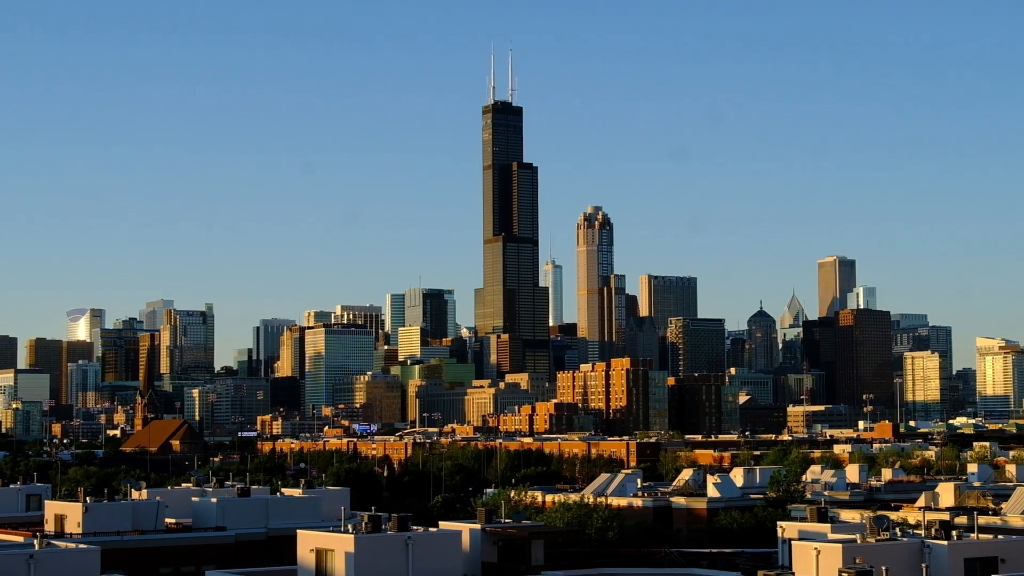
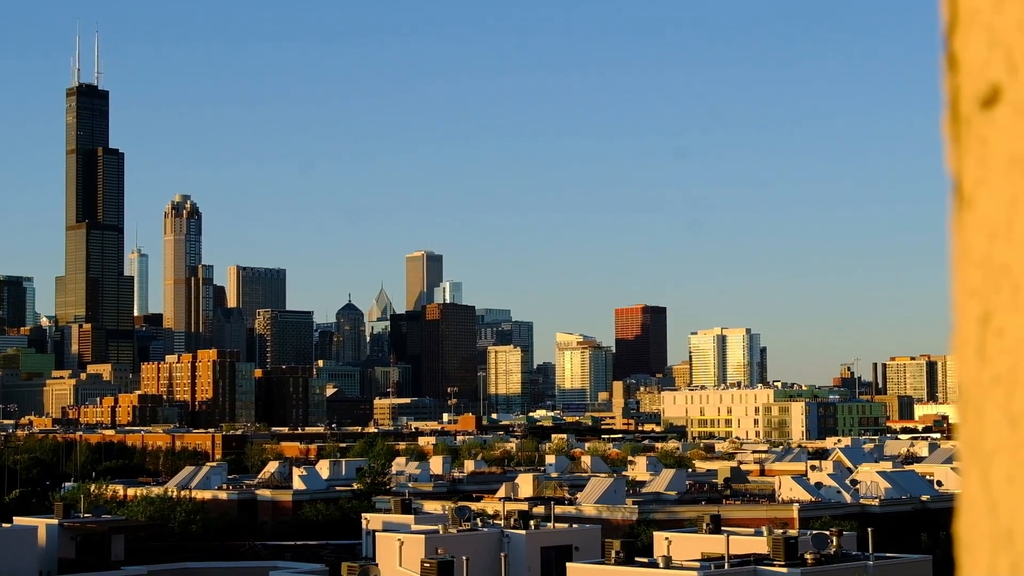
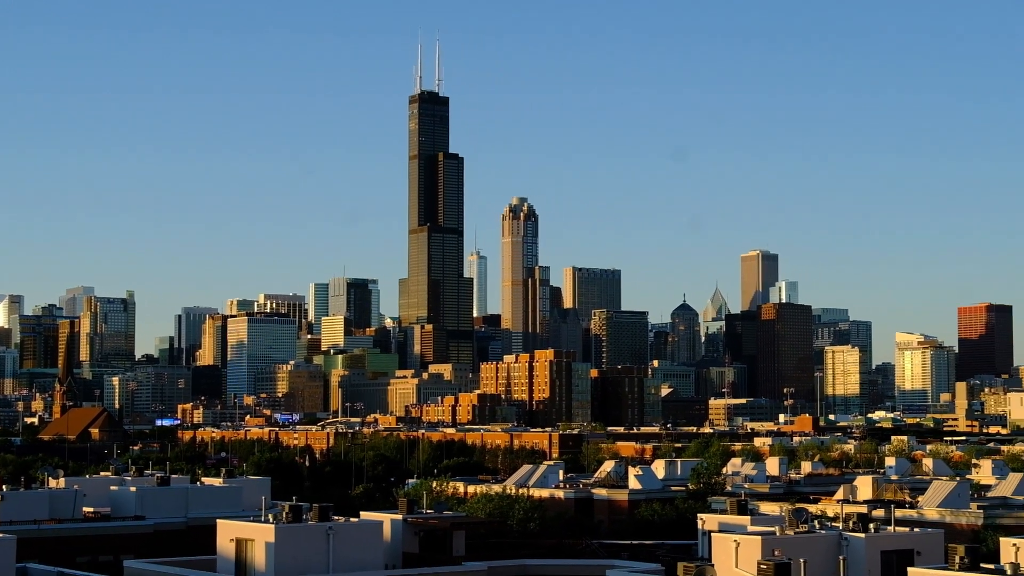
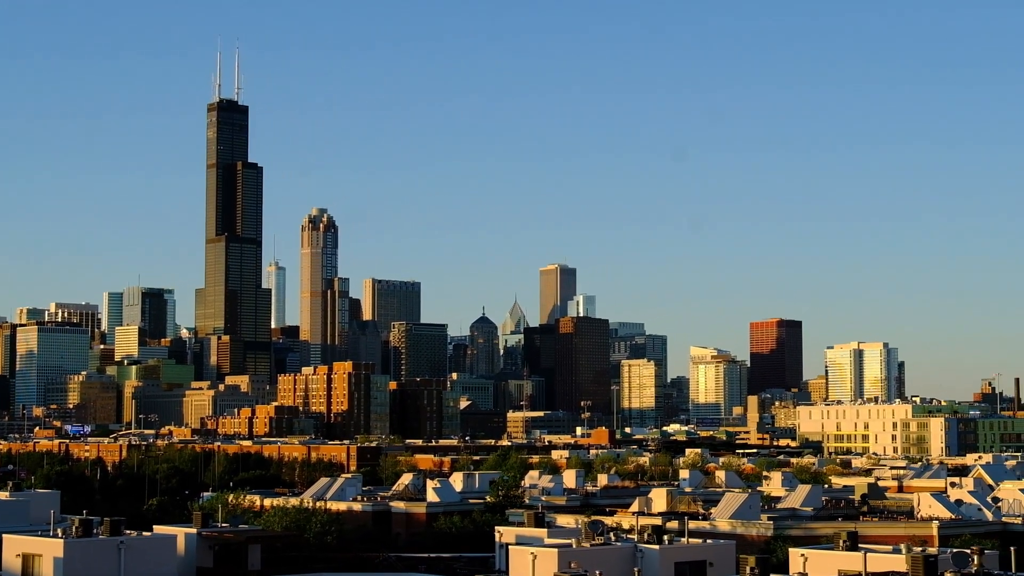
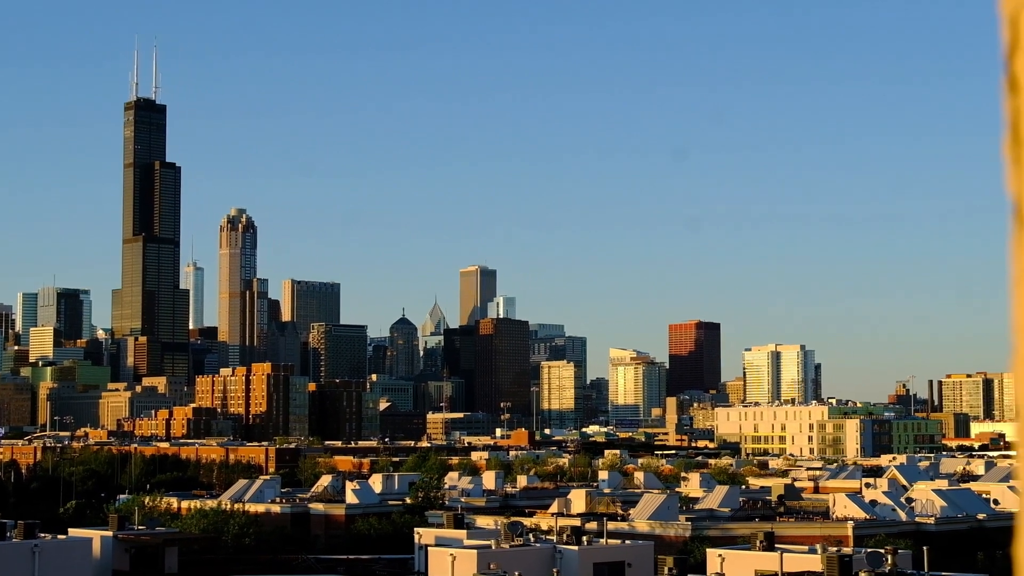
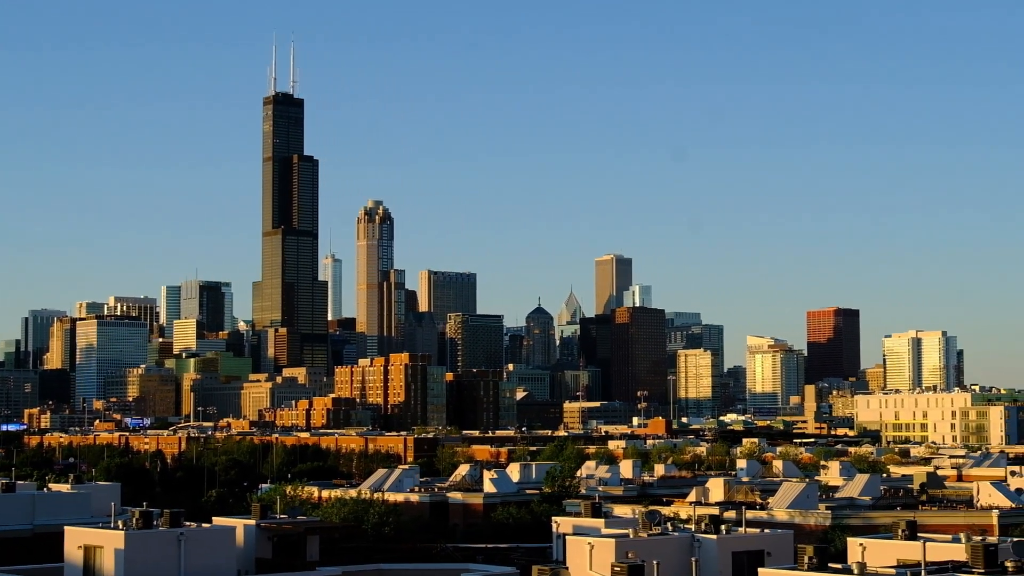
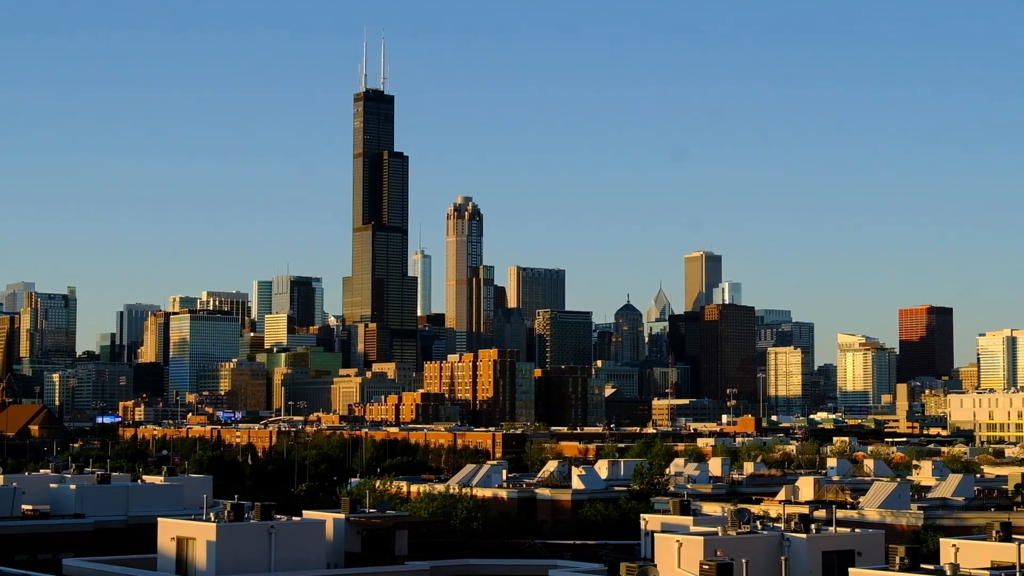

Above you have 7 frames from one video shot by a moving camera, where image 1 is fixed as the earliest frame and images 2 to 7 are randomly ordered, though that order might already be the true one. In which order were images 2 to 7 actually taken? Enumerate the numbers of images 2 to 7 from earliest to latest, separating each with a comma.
3, 7, 6, 4, 5, 2
